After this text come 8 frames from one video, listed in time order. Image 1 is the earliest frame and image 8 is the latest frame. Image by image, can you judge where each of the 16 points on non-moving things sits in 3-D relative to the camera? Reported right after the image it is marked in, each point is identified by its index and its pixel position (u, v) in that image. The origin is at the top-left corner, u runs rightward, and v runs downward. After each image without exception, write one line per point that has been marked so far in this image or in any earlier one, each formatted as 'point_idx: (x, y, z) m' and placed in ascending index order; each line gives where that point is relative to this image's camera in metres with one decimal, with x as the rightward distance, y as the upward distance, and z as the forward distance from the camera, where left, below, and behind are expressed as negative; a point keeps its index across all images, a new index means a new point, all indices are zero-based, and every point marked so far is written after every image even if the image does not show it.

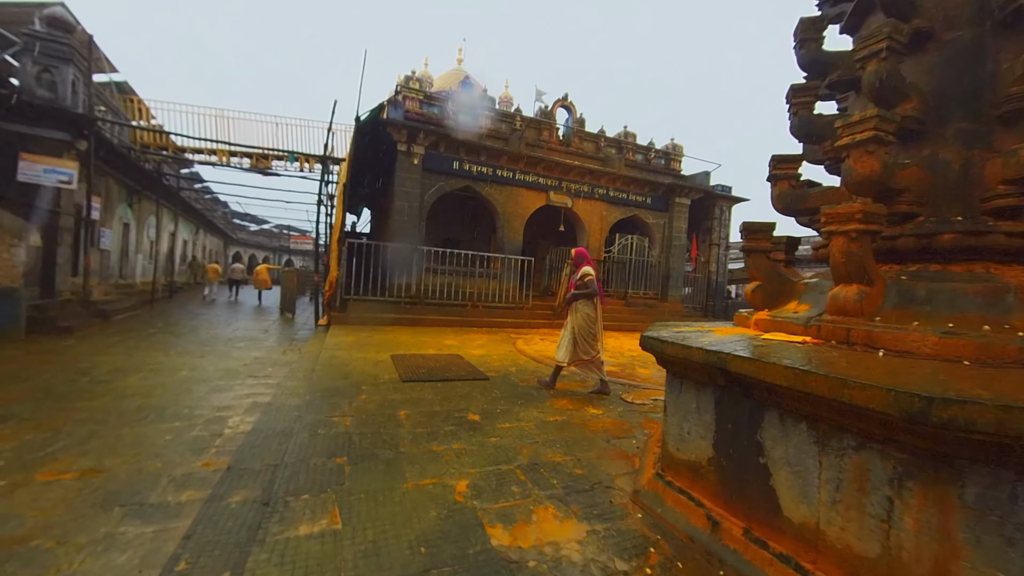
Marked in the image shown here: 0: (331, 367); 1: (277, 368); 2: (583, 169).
0: (-2.3, -1.0, +5.2) m
1: (-3.6, -1.2, +6.2) m
2: (+2.1, +3.6, +12.3) m
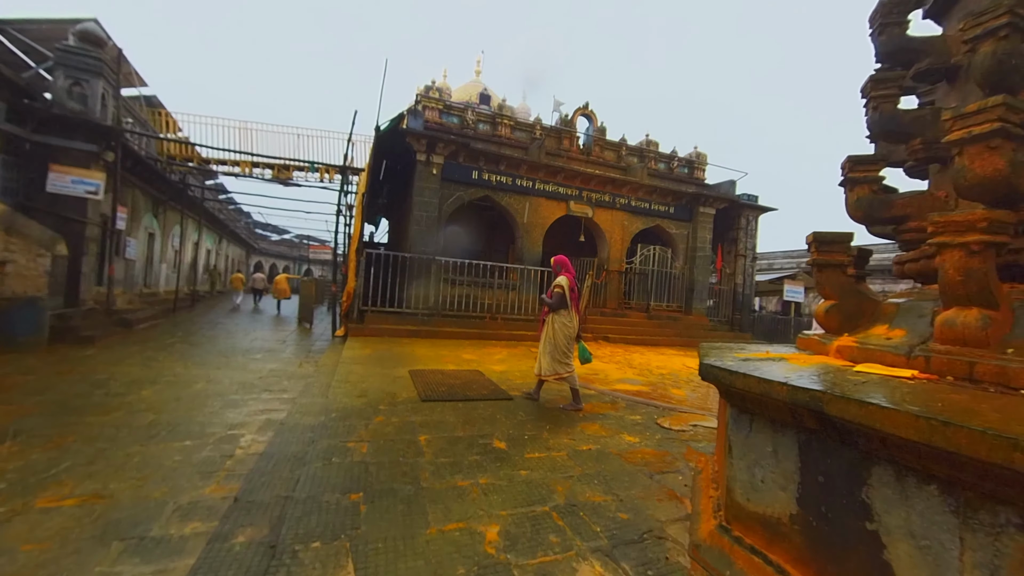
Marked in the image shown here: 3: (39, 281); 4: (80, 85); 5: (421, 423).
0: (-2.0, -1.2, +5.0) m
1: (-3.2, -1.4, +6.0) m
2: (+2.7, +3.2, +12.0) m
3: (-8.4, +0.1, +7.3) m
4: (-9.0, +4.2, +8.5) m
5: (-0.8, -1.2, +3.5) m
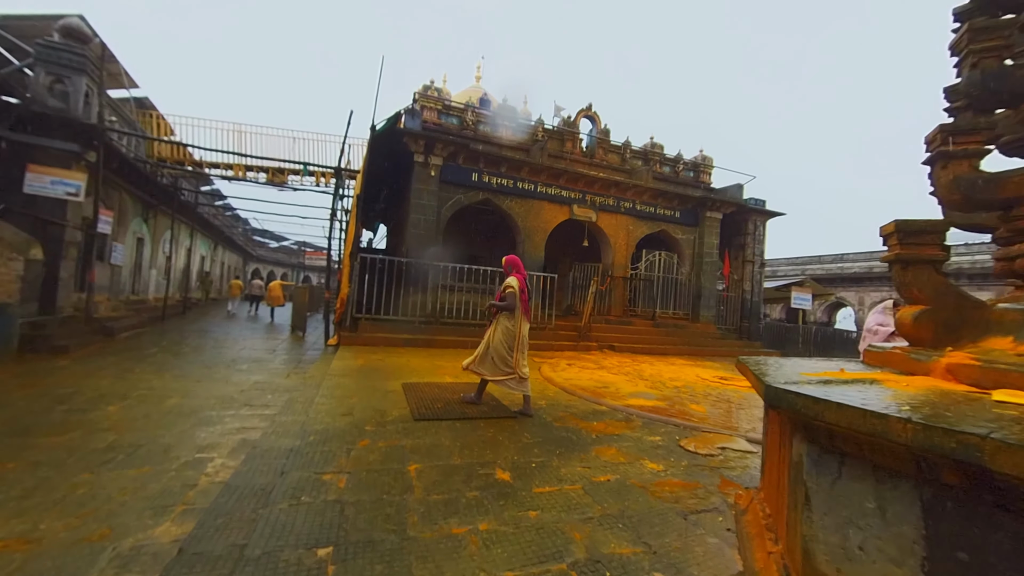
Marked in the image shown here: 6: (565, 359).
0: (-2.0, -1.2, +4.5) m
1: (-3.2, -1.5, +5.6) m
2: (+2.7, +3.0, +11.7) m
3: (-8.3, 0.0, +6.8) m
4: (-8.9, +4.1, +8.1) m
5: (-0.8, -1.2, +3.1) m
6: (+1.1, -1.4, +8.1) m
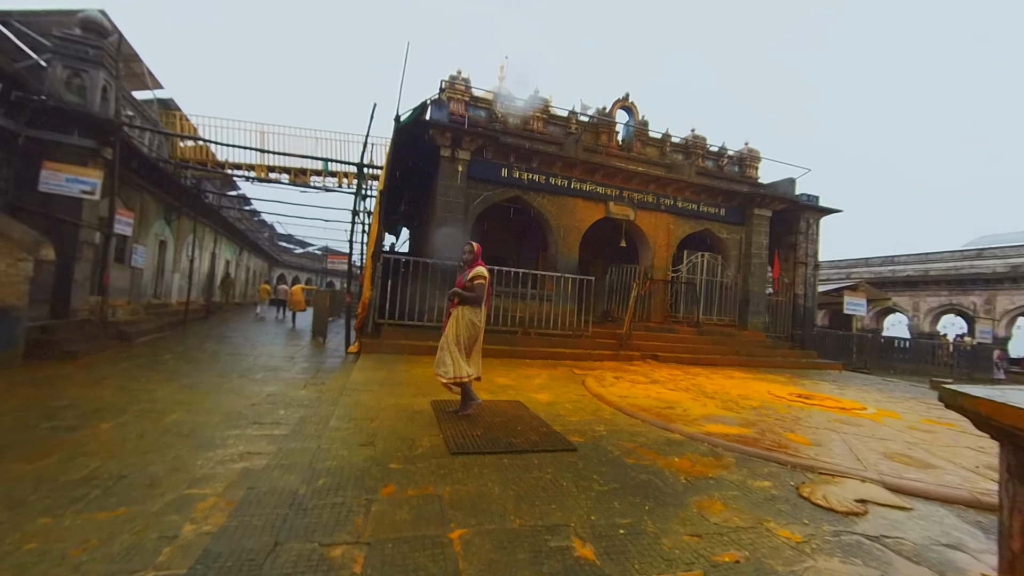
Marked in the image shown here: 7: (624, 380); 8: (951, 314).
0: (-1.5, -1.2, +3.8) m
1: (-2.7, -1.5, +4.9) m
2: (+3.5, +2.9, +10.8) m
3: (-7.7, 0.0, +6.4) m
4: (-8.3, +4.0, +7.8) m
5: (-0.3, -1.2, +2.3) m
6: (+1.7, -1.5, +7.2) m
7: (+1.7, -1.4, +6.3) m
8: (+21.4, -1.3, +20.0) m
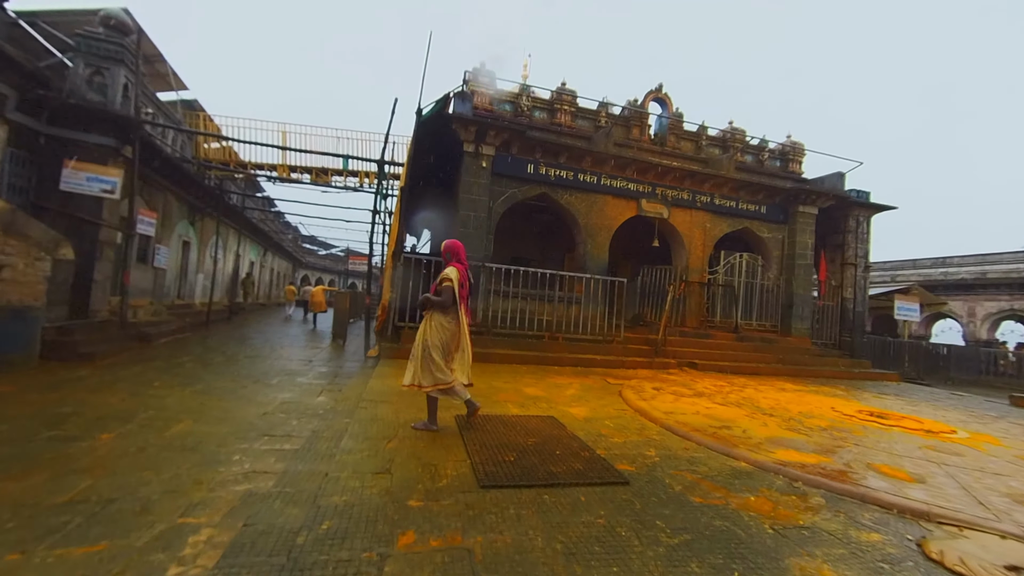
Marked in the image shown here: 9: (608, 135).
0: (-1.2, -1.2, +3.3) m
1: (-2.3, -1.5, +4.5) m
2: (+4.2, +2.9, +10.1) m
3: (-7.3, 0.0, +6.3) m
4: (-7.8, +4.0, +7.7) m
5: (-0.1, -1.2, +1.8) m
6: (+2.2, -1.5, +6.6) m
7: (+2.1, -1.4, +5.7) m
8: (+22.4, -1.4, +18.4) m
9: (+2.3, +3.6, +9.7) m
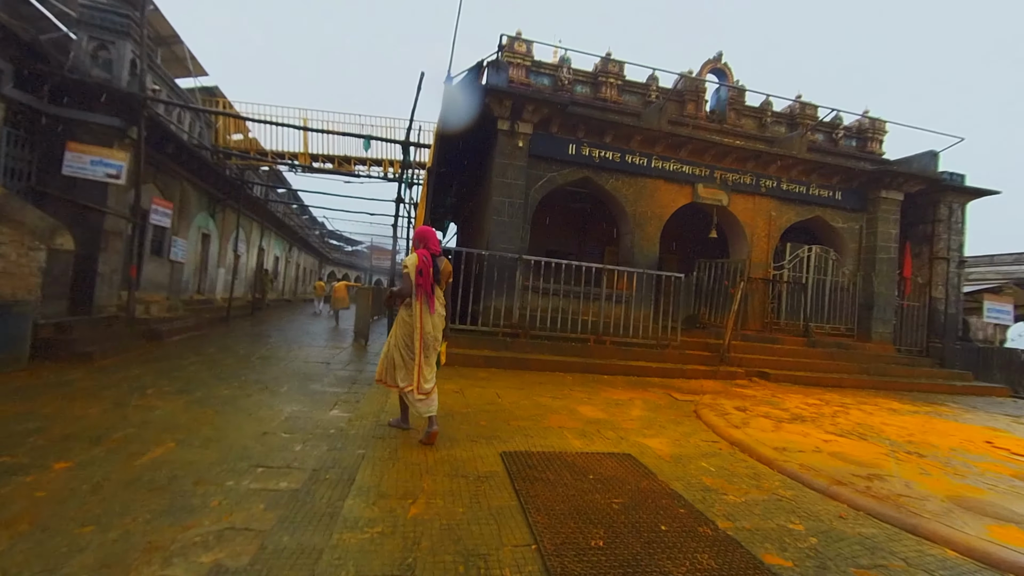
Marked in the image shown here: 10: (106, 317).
0: (-0.7, -1.2, +2.4) m
1: (-1.8, -1.4, +3.6) m
2: (+5.0, +2.9, +8.8) m
3: (-6.7, +0.1, +5.7) m
4: (-7.0, +4.1, +7.1) m
5: (+0.2, -1.1, +0.8) m
6: (+2.8, -1.4, +5.4) m
7: (+2.7, -1.4, +4.6) m
8: (+23.7, -1.4, +16.1) m
9: (+3.1, +3.7, +8.5) m
10: (-7.1, -0.5, +7.2) m
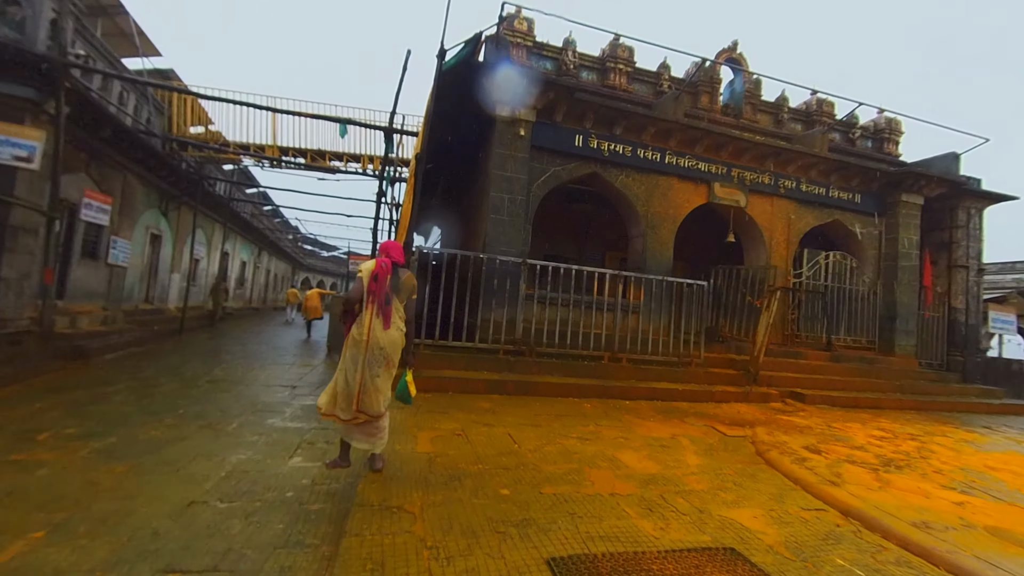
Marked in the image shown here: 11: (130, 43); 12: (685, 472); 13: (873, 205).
0: (-0.5, -1.2, +1.3) m
1: (-1.6, -1.5, +2.5) m
2: (+5.0, +2.7, +8.1) m
3: (-6.5, 0.0, +4.3) m
4: (-7.0, +4.0, +5.8) m
5: (+0.6, -1.2, -0.3) m
6: (+2.9, -1.6, +4.5) m
7: (+2.9, -1.5, +3.7) m
8: (+23.3, -1.8, +16.2) m
9: (+3.1, +3.5, +7.6) m
10: (-7.0, -0.6, +5.8) m
11: (-8.8, +5.6, +9.4) m
12: (+1.3, -1.4, +3.1) m
13: (+8.0, +1.8, +9.0) m
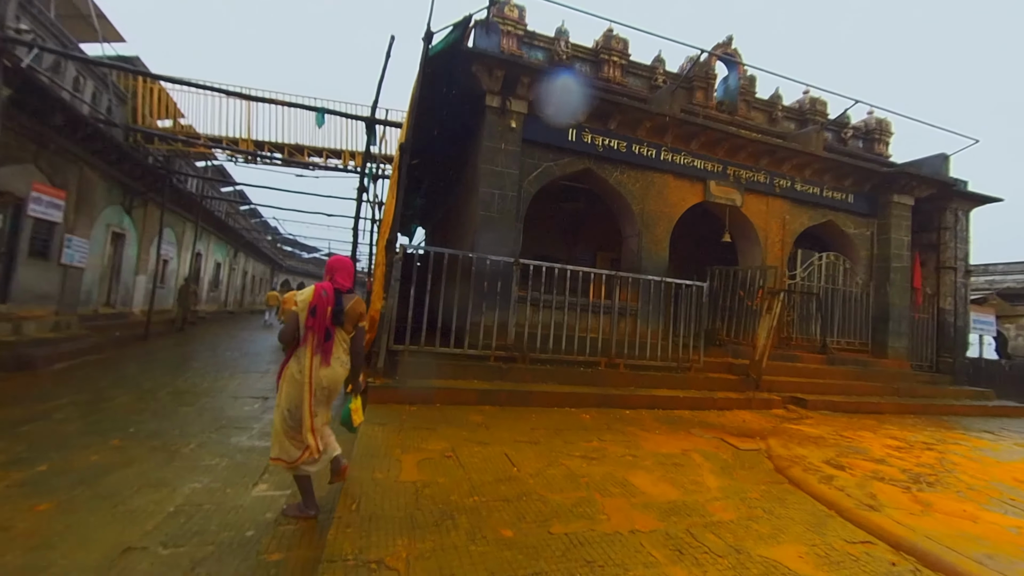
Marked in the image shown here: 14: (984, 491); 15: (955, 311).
0: (-0.4, -1.2, +0.9) m
1: (-1.6, -1.5, +2.0) m
2: (+4.8, +2.7, +7.9) m
3: (-6.6, 0.0, +3.7) m
4: (-7.1, +4.0, +5.2) m
5: (+0.7, -1.2, -0.6) m
6: (+2.8, -1.6, +4.2) m
7: (+2.8, -1.5, +3.4) m
8: (+22.7, -1.8, +16.7) m
9: (+2.9, +3.5, +7.4) m
10: (-7.1, -0.7, +5.1) m
11: (-9.0, +5.6, +8.7) m
12: (+1.3, -1.4, +2.8) m
13: (+7.7, +1.8, +8.9) m
14: (+3.6, -1.6, +3.2) m
15: (+10.2, -0.5, +9.4) m
